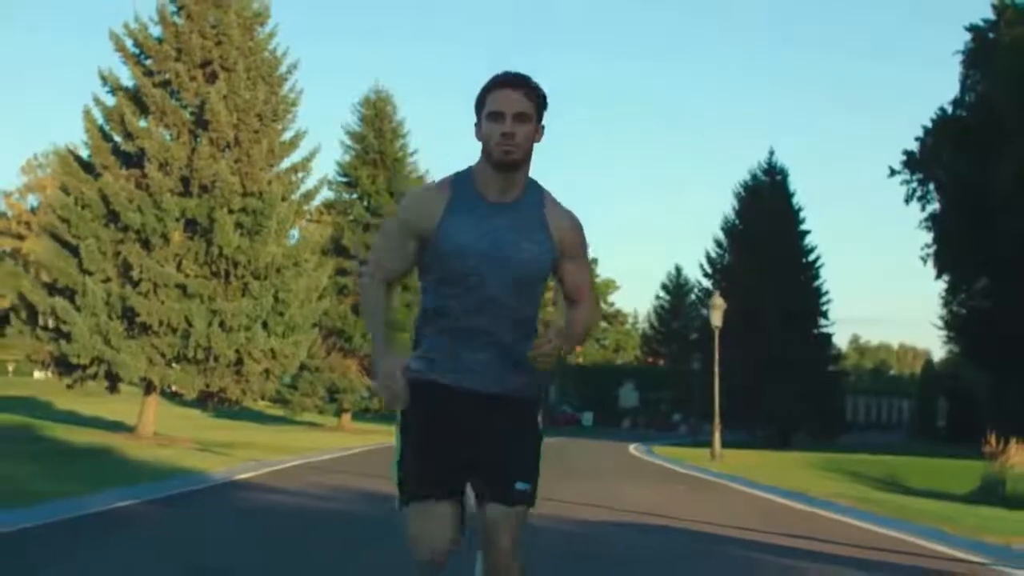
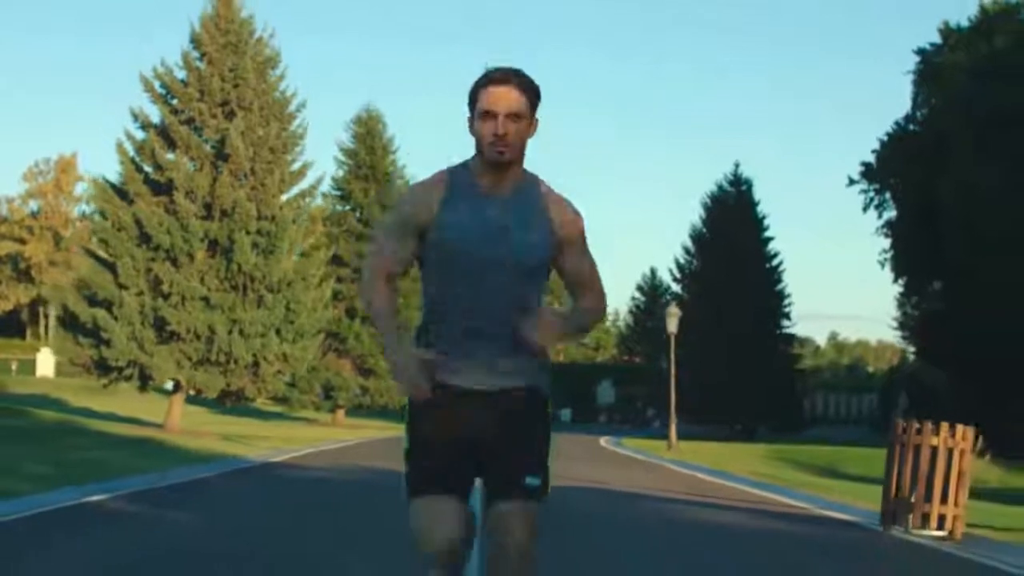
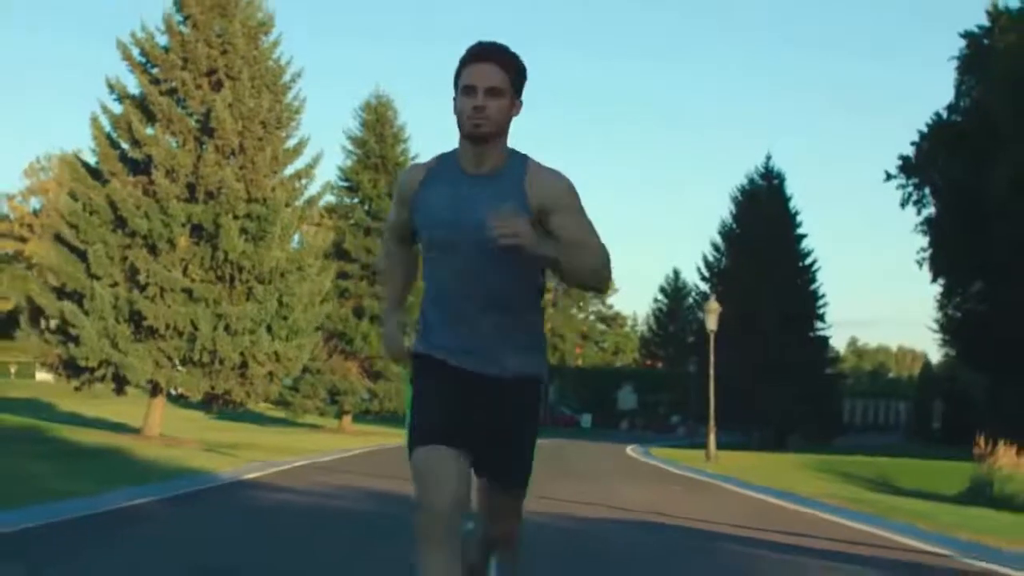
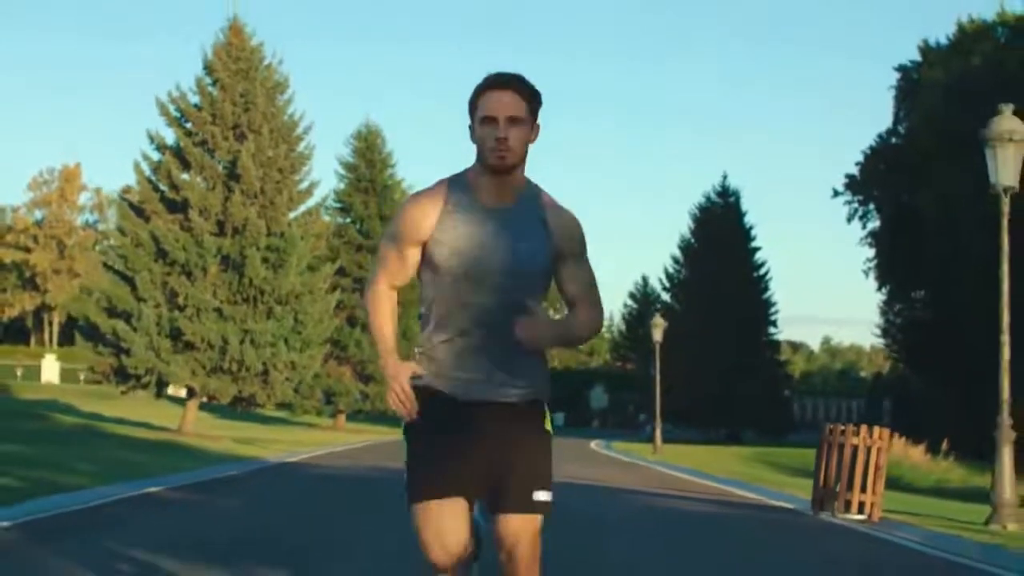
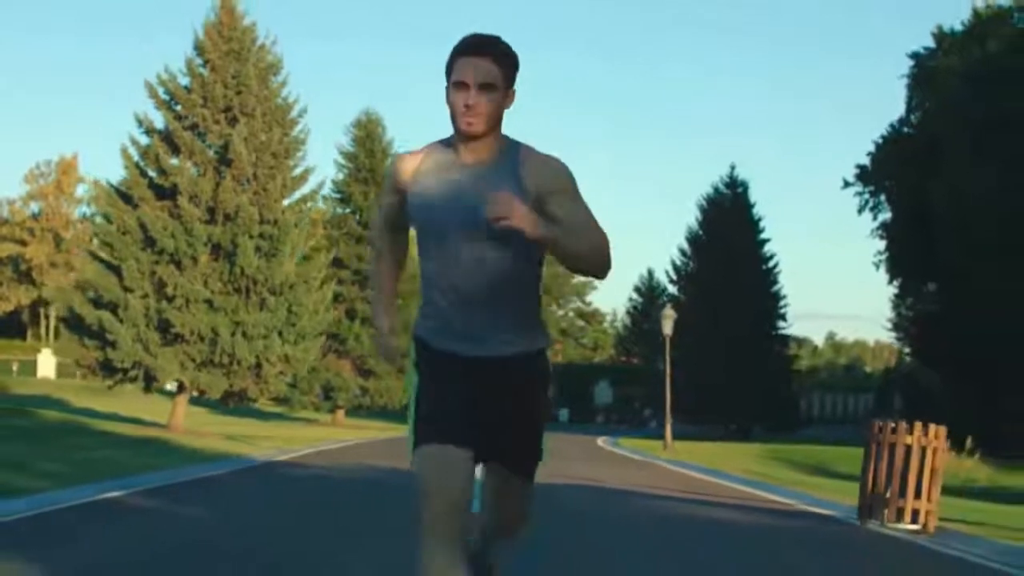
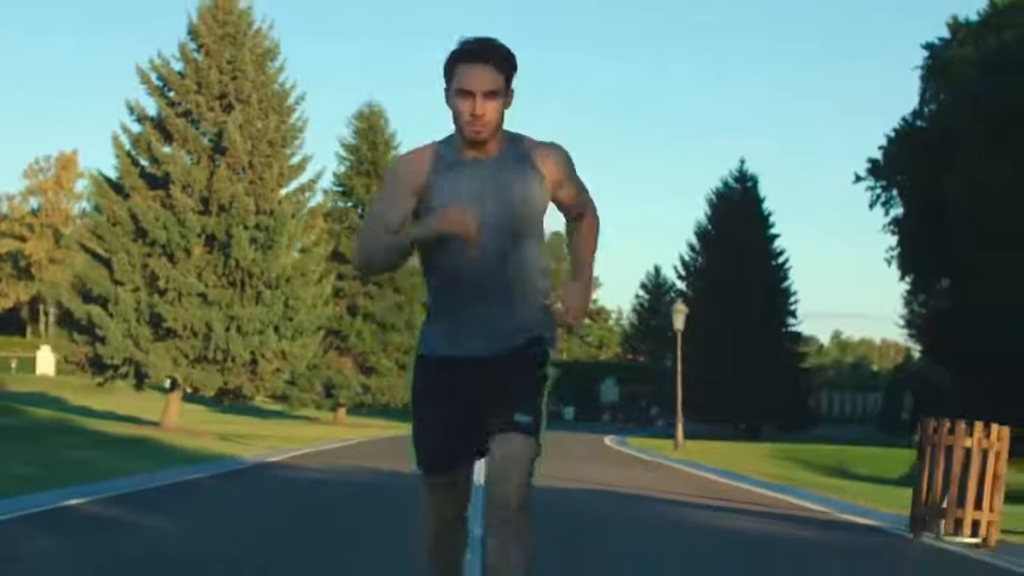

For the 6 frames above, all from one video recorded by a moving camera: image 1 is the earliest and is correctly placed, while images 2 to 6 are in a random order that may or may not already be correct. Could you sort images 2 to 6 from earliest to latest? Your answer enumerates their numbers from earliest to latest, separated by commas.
3, 6, 2, 5, 4
